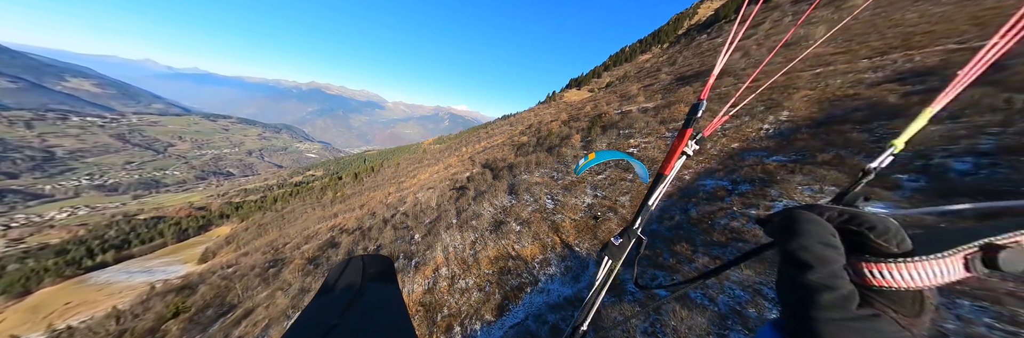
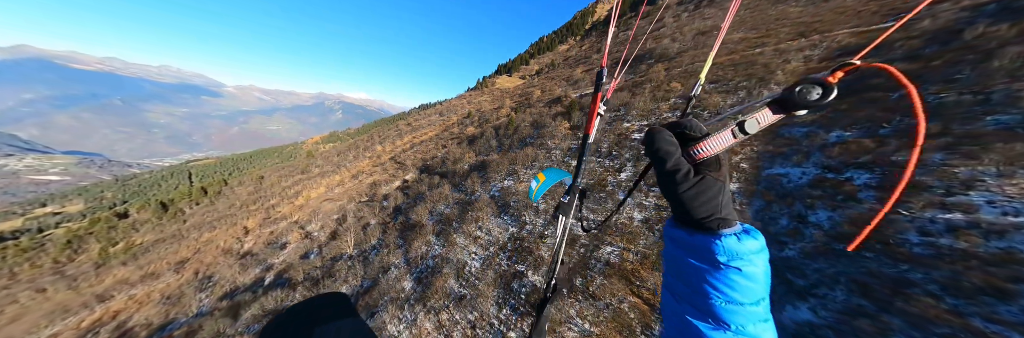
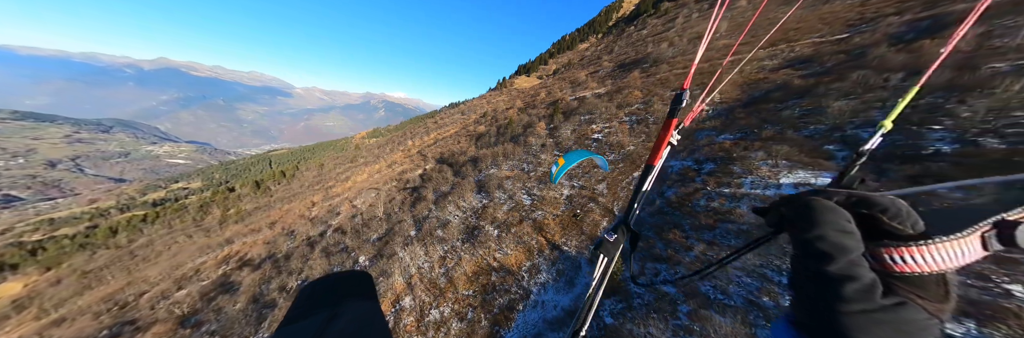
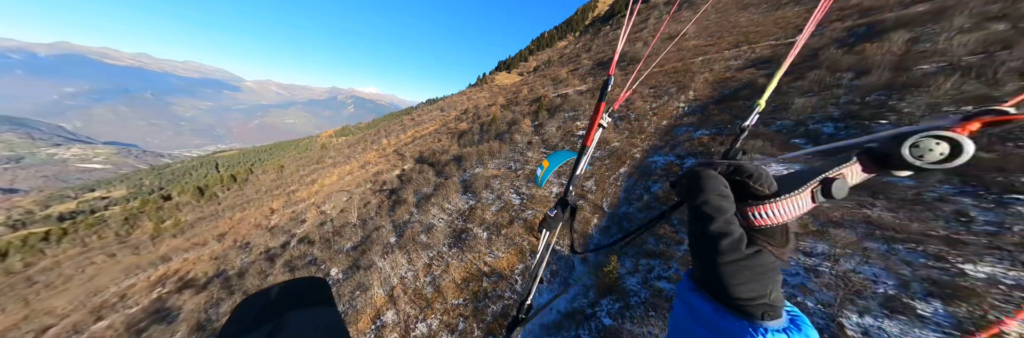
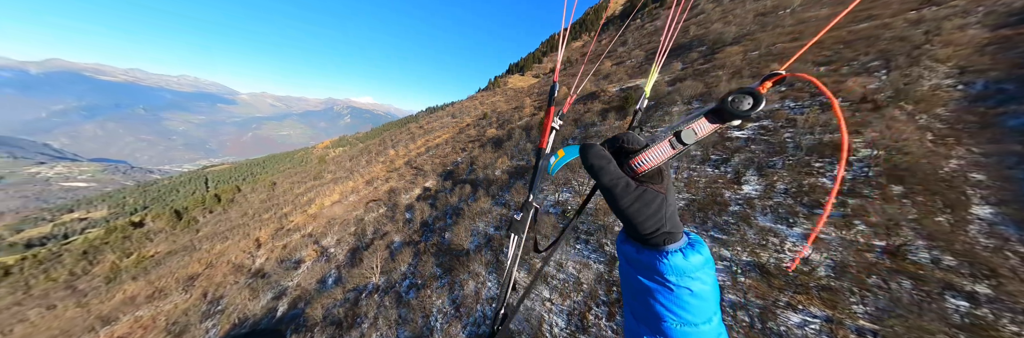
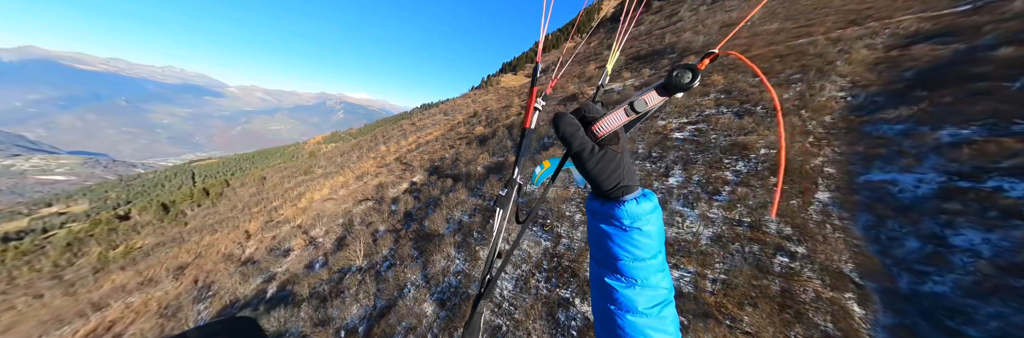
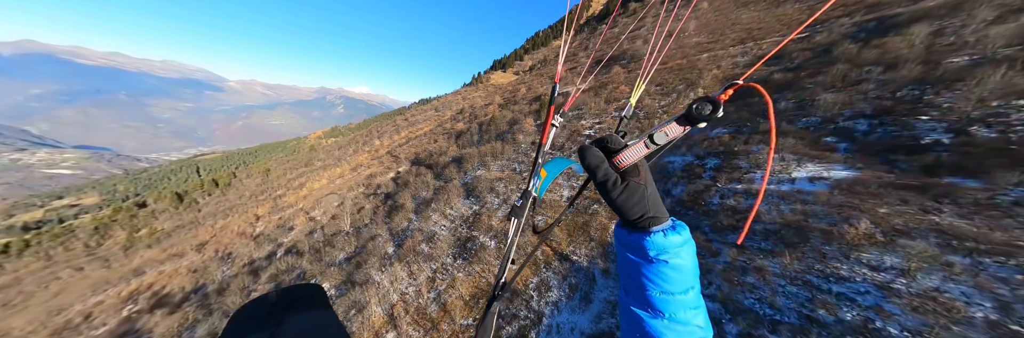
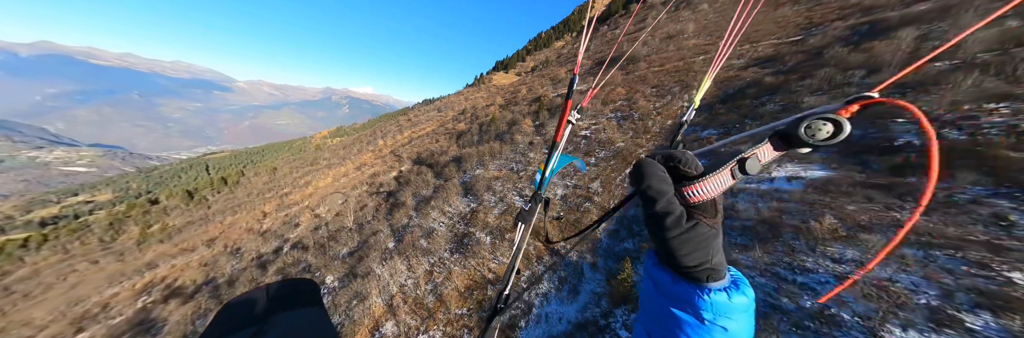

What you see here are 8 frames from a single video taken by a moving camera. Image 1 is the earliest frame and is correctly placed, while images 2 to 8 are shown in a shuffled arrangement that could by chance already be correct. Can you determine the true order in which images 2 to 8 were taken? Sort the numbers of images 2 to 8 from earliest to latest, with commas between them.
3, 4, 8, 7, 2, 6, 5
